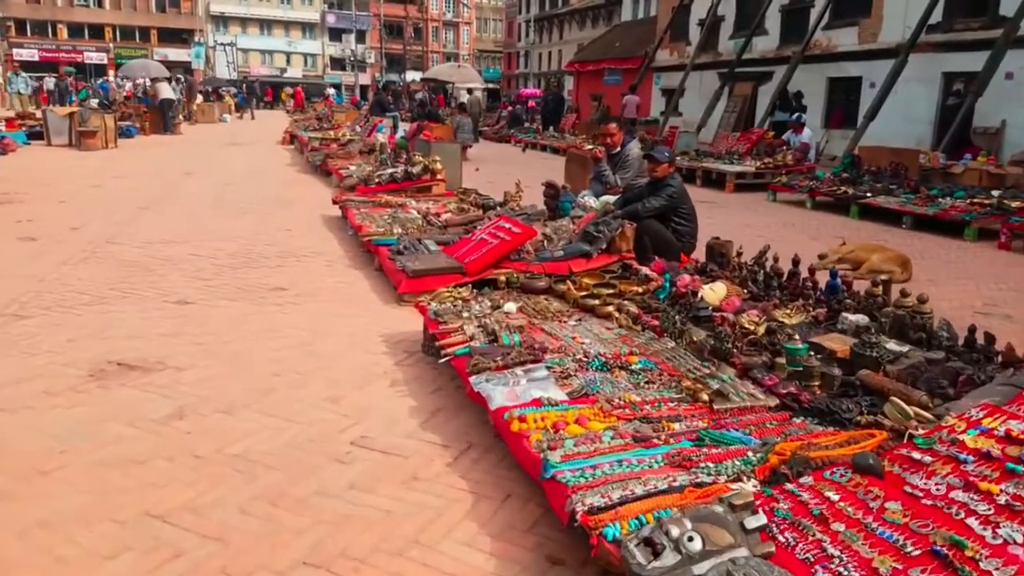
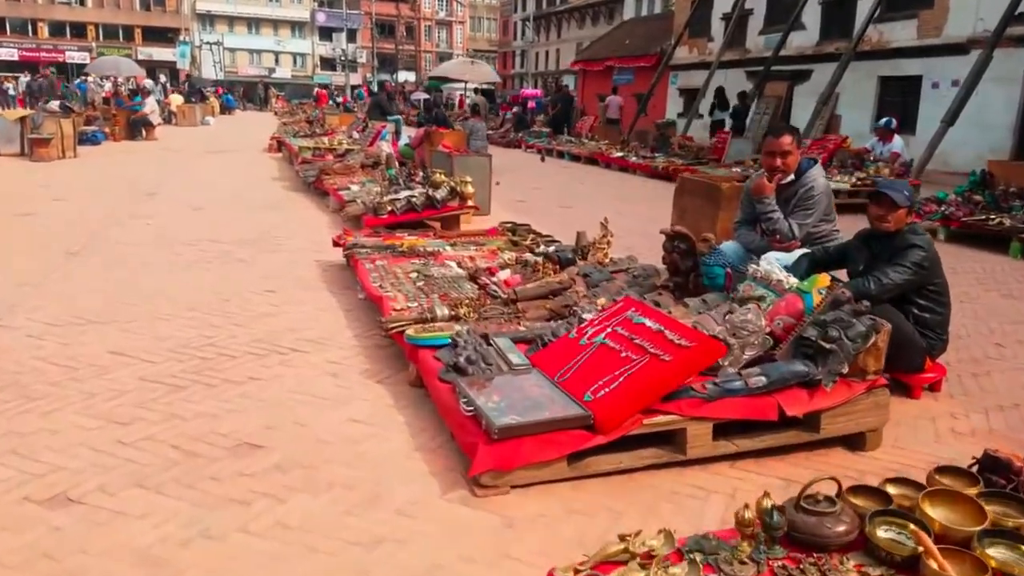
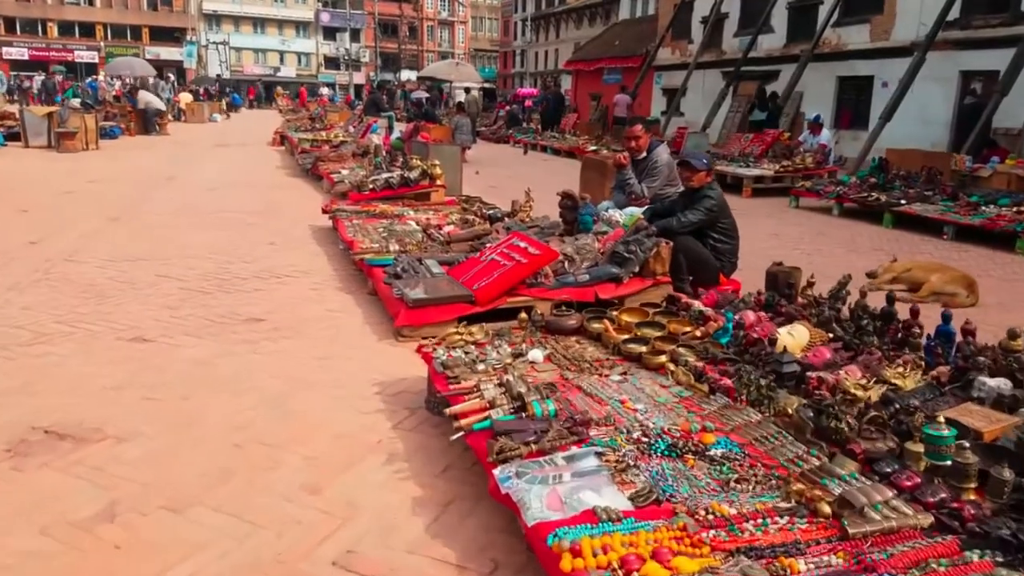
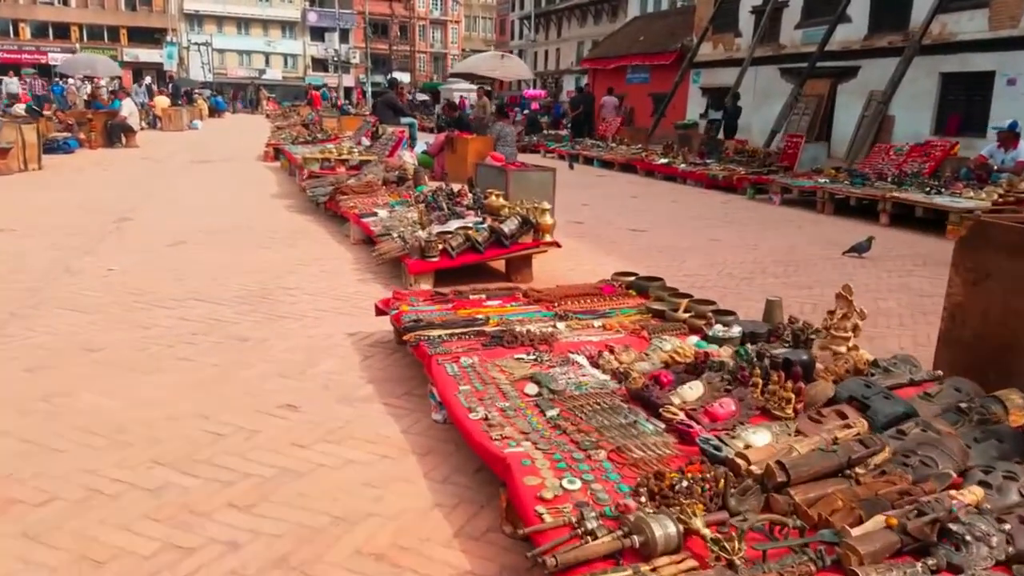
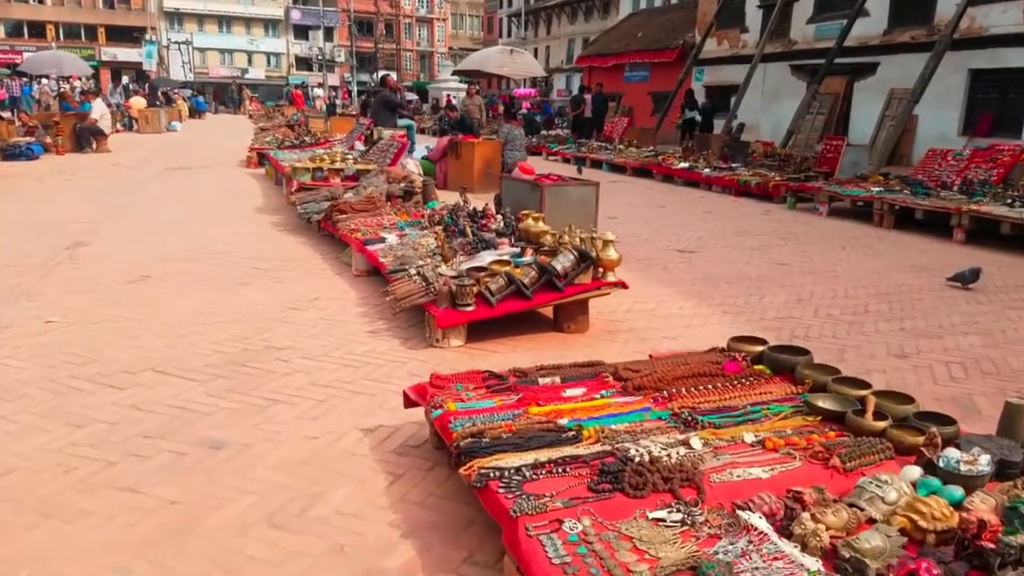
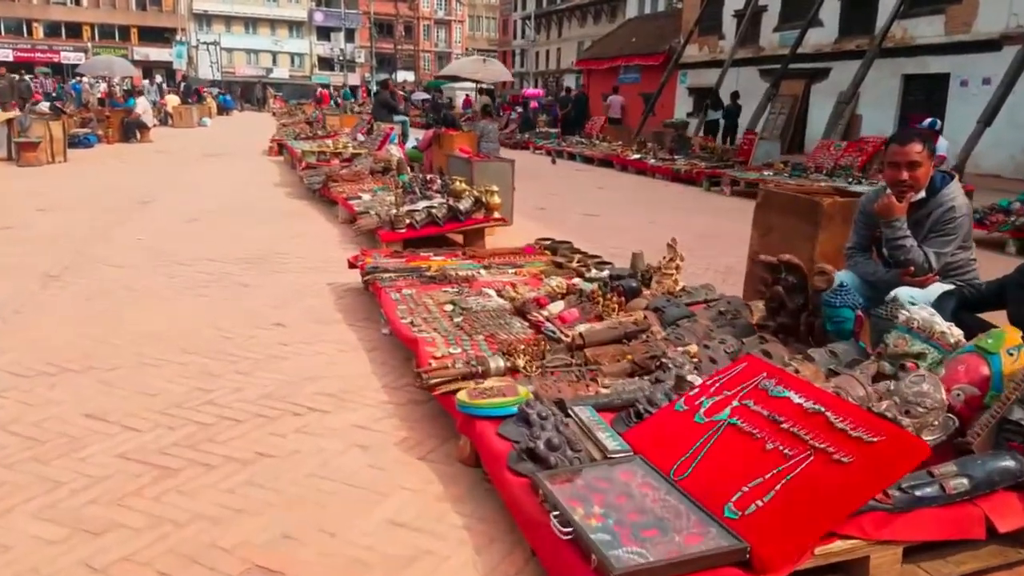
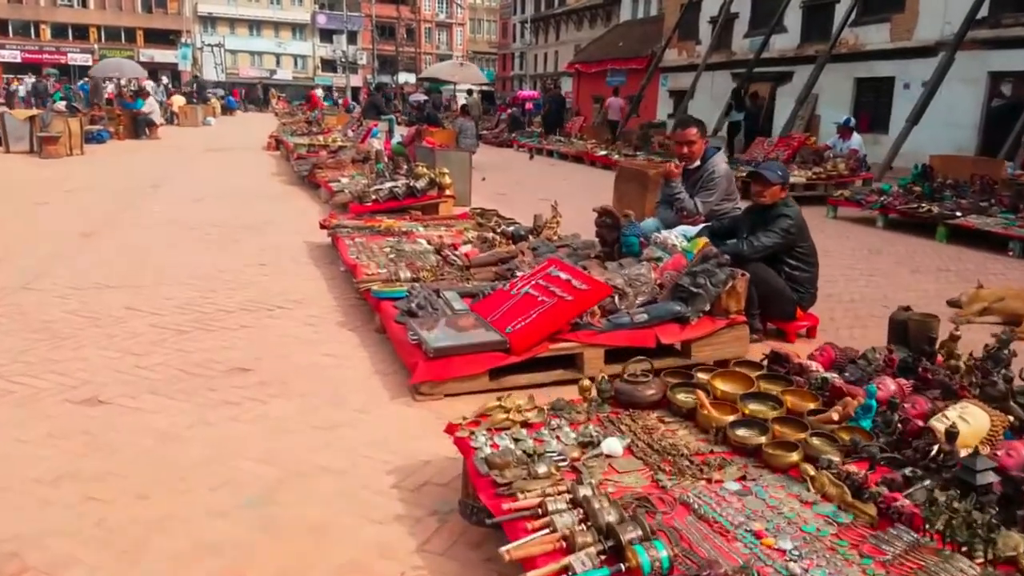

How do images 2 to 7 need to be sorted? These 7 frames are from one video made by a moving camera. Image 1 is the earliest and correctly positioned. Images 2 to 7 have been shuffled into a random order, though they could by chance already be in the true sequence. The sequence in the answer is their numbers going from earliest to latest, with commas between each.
3, 7, 2, 6, 4, 5
